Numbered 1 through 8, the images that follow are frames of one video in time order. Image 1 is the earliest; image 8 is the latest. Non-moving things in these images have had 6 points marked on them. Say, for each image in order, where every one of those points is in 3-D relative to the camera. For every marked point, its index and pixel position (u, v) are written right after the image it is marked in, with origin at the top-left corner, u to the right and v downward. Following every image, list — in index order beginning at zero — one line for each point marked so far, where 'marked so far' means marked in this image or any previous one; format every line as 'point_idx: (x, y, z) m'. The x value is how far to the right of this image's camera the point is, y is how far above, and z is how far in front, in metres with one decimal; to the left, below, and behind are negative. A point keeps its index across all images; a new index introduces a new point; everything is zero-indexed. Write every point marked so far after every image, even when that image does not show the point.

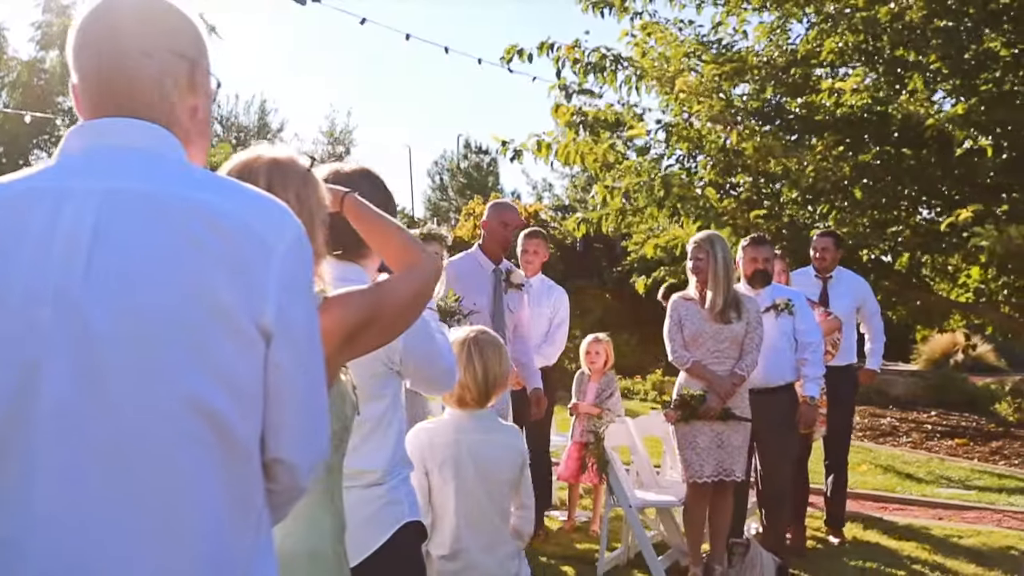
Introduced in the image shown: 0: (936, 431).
0: (+4.7, -1.6, +12.9) m
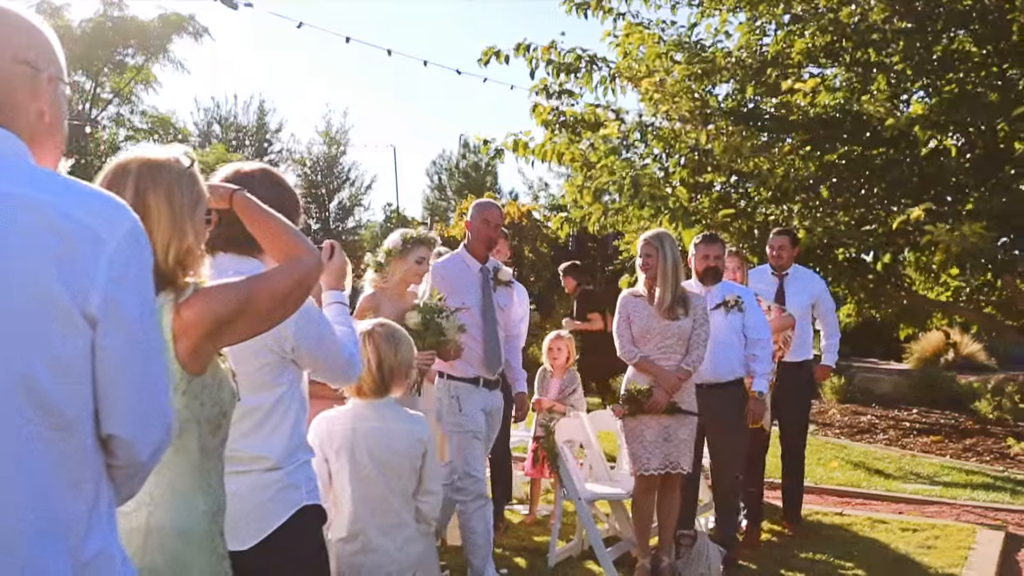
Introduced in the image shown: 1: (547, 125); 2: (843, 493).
0: (+4.5, -1.6, +13.0) m
1: (+0.3, +1.6, +11.2) m
2: (+2.6, -1.6, +9.0) m
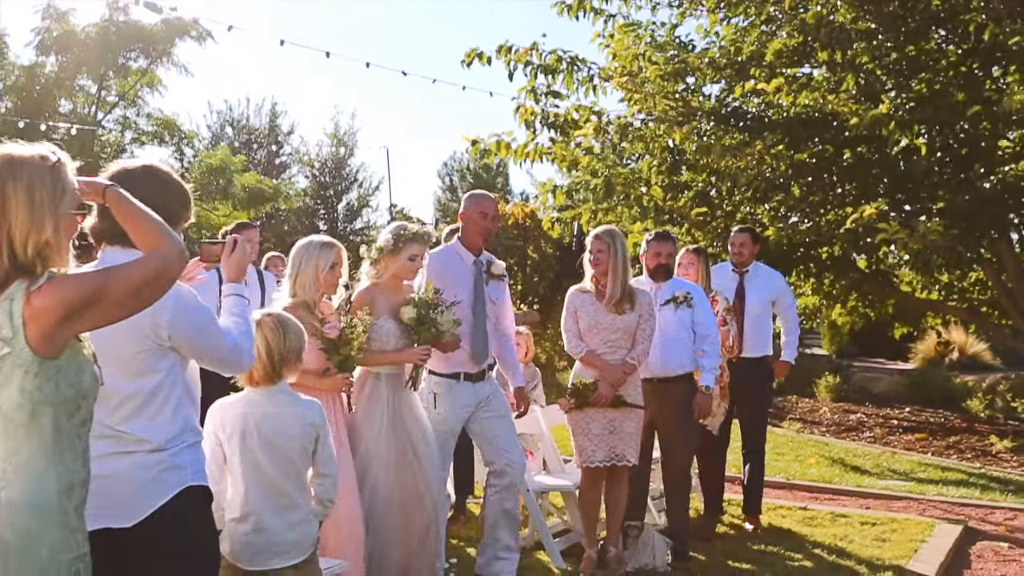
0: (+4.4, -1.6, +13.1) m
1: (+0.2, +1.6, +11.3) m
2: (+2.4, -1.6, +9.1) m
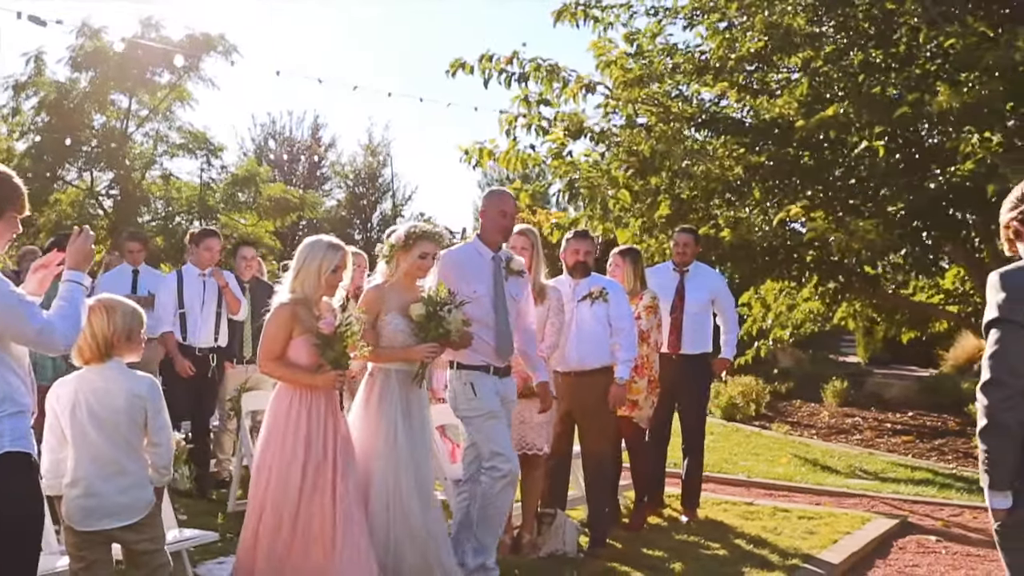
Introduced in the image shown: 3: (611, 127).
0: (+4.3, -1.6, +13.1) m
1: (0.0, +1.6, +11.6) m
2: (+2.1, -1.6, +9.3) m
3: (+1.0, +1.5, +10.9) m
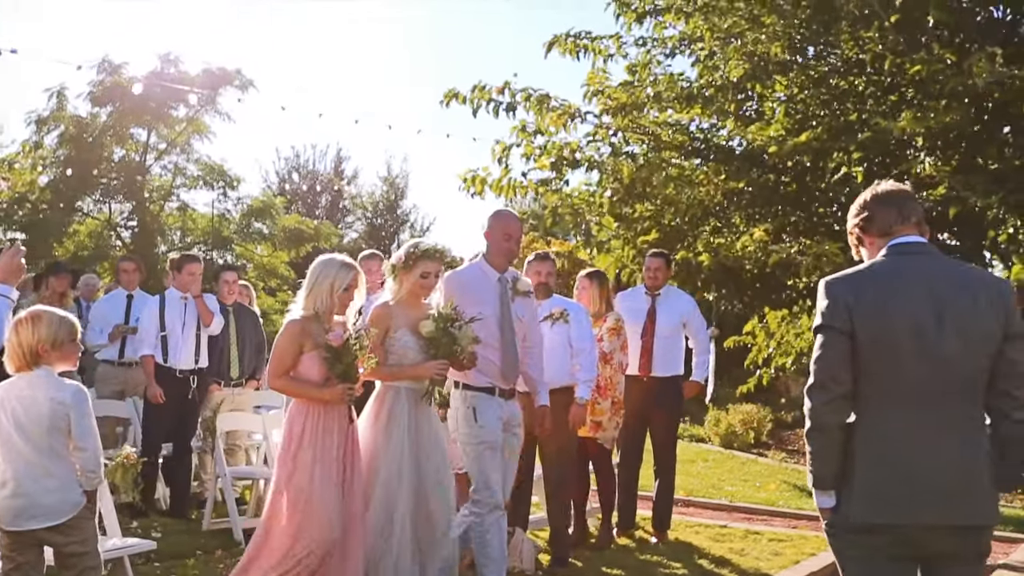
0: (+4.3, -1.9, +13.0) m
1: (-0.1, +1.3, +11.8) m
2: (+1.9, -1.8, +9.3) m
3: (+0.9, +1.3, +11.1) m
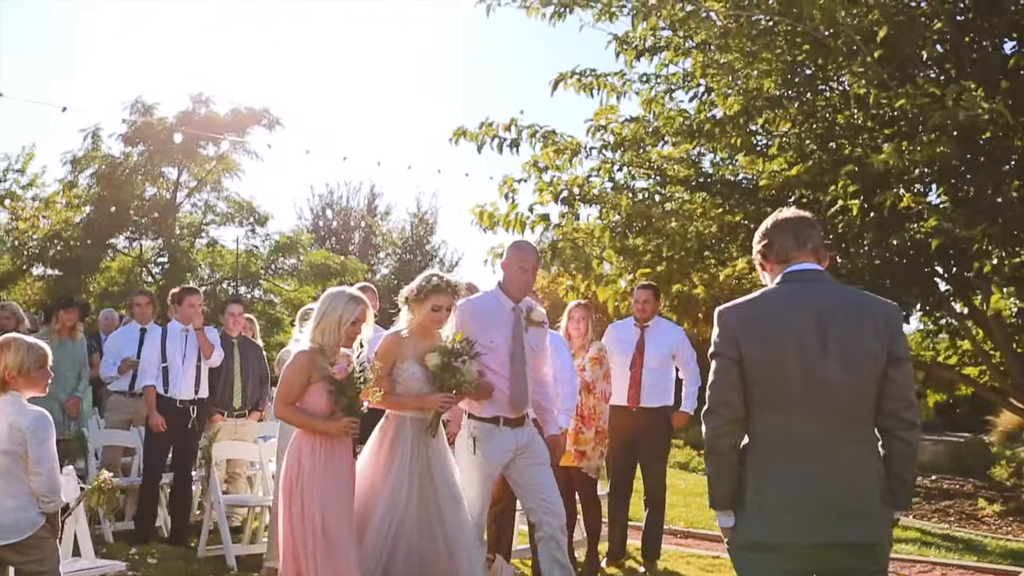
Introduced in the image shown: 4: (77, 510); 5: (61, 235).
0: (+4.4, -2.3, +12.9) m
1: (0.0, +1.0, +12.0) m
2: (+1.9, -2.0, +9.3) m
3: (+0.9, +1.0, +11.2) m
4: (-2.0, -1.0, +5.2) m
5: (-7.7, +0.9, +19.7) m
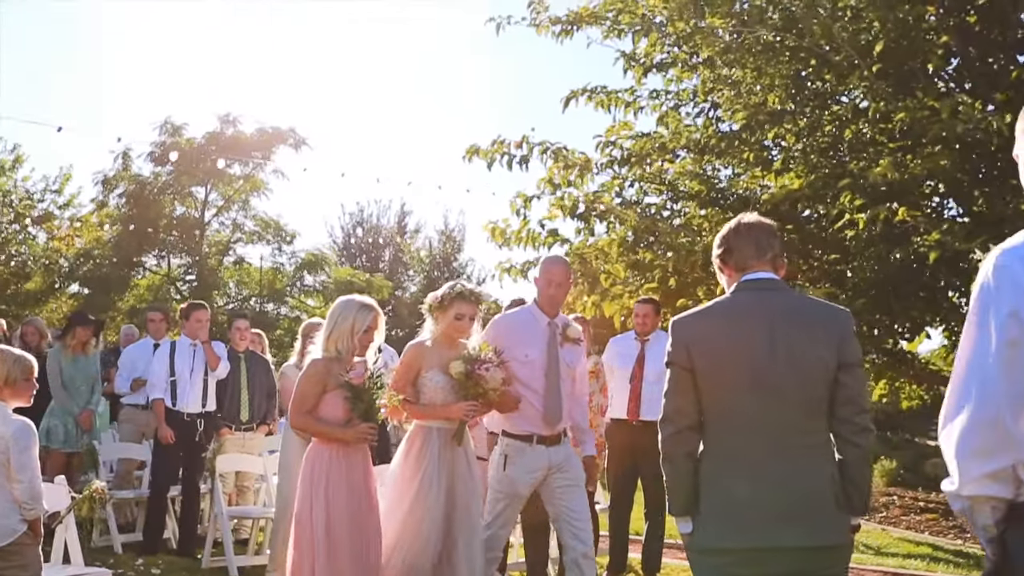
0: (+4.6, -2.4, +12.8) m
1: (+0.1, +0.8, +12.1) m
2: (+1.9, -2.2, +9.3) m
3: (+1.0, +0.8, +11.3) m
4: (-2.1, -1.1, +5.4) m
5: (-7.3, +0.6, +20.1) m
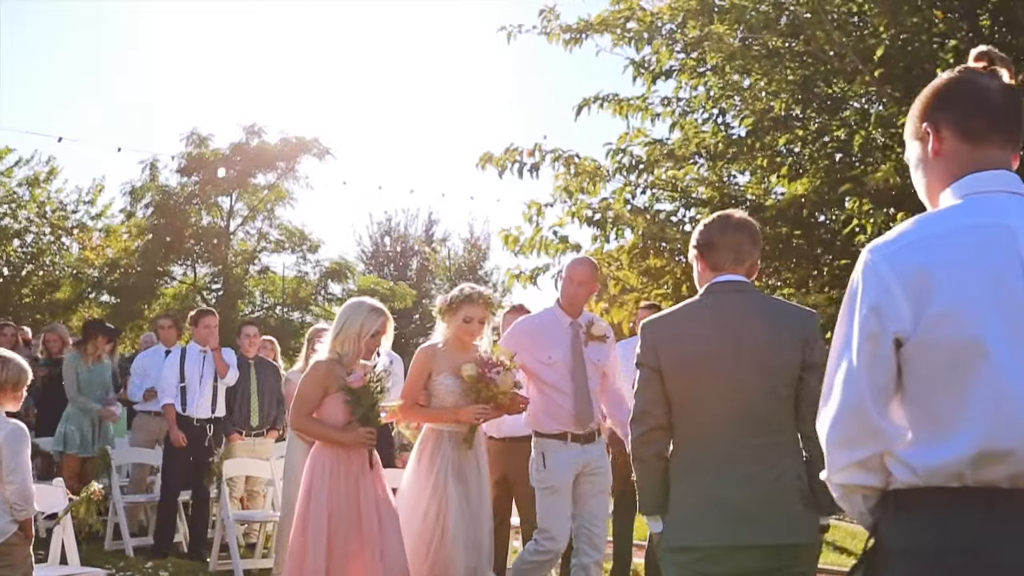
0: (+4.7, -2.5, +12.7) m
1: (+0.2, +0.7, +12.2) m
2: (+2.0, -2.2, +9.3) m
3: (+1.1, +0.8, +11.3) m
4: (-2.1, -1.1, +5.5) m
5: (-6.9, +0.4, +20.3) m
